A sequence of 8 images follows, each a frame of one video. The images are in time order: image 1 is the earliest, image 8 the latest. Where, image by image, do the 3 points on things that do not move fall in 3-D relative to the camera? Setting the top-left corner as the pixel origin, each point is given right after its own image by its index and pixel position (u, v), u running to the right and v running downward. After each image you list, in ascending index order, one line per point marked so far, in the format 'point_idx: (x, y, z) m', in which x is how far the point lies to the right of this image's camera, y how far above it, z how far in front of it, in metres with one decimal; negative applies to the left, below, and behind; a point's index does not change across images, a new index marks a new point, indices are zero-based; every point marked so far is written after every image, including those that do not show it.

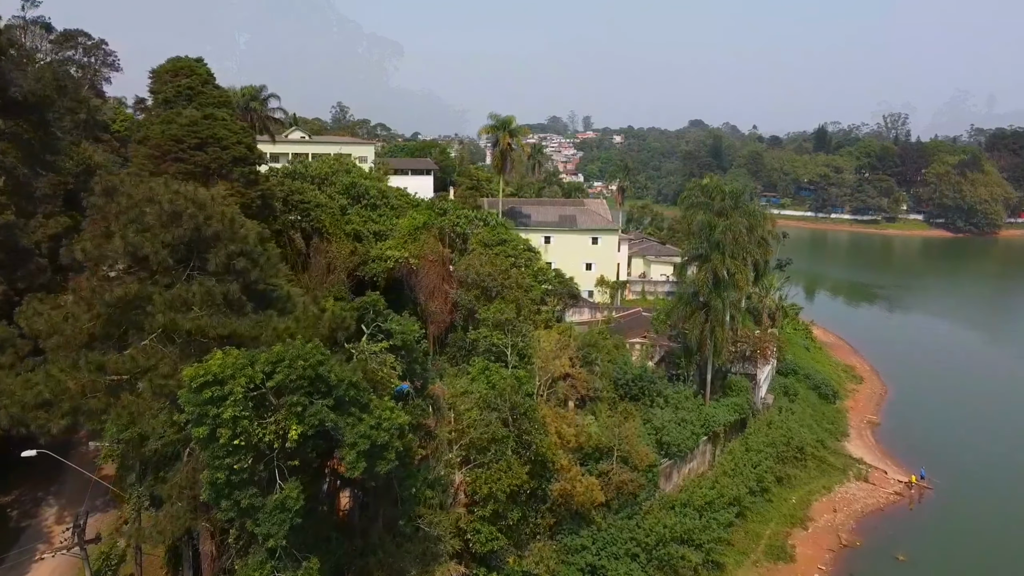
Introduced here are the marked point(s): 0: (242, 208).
0: (-6.1, +1.8, +18.2) m
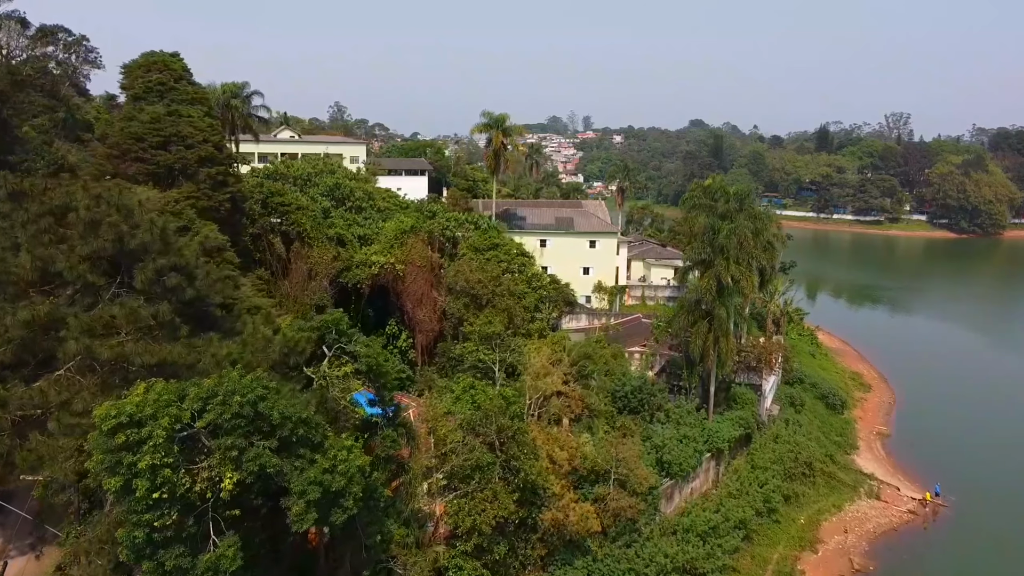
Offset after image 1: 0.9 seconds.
0: (-6.4, +1.6, +16.9) m
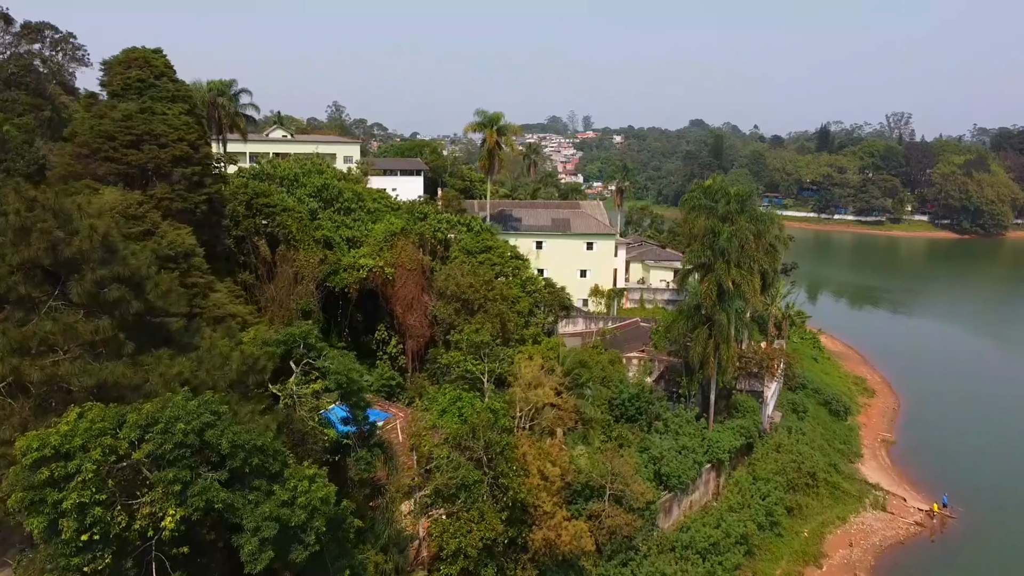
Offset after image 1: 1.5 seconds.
0: (-6.5, +1.4, +16.0) m
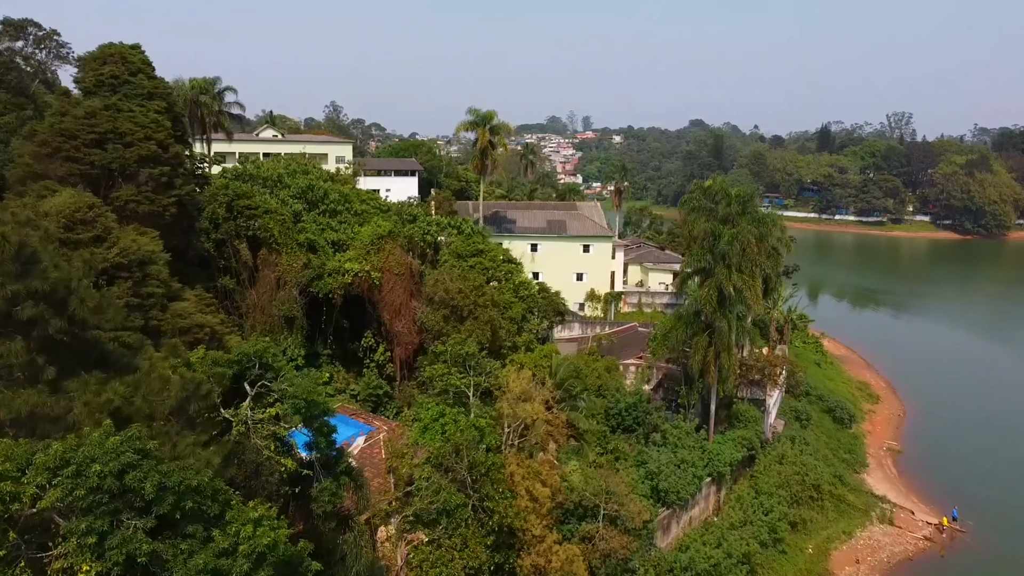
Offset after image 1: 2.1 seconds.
0: (-6.8, +1.3, +15.1) m
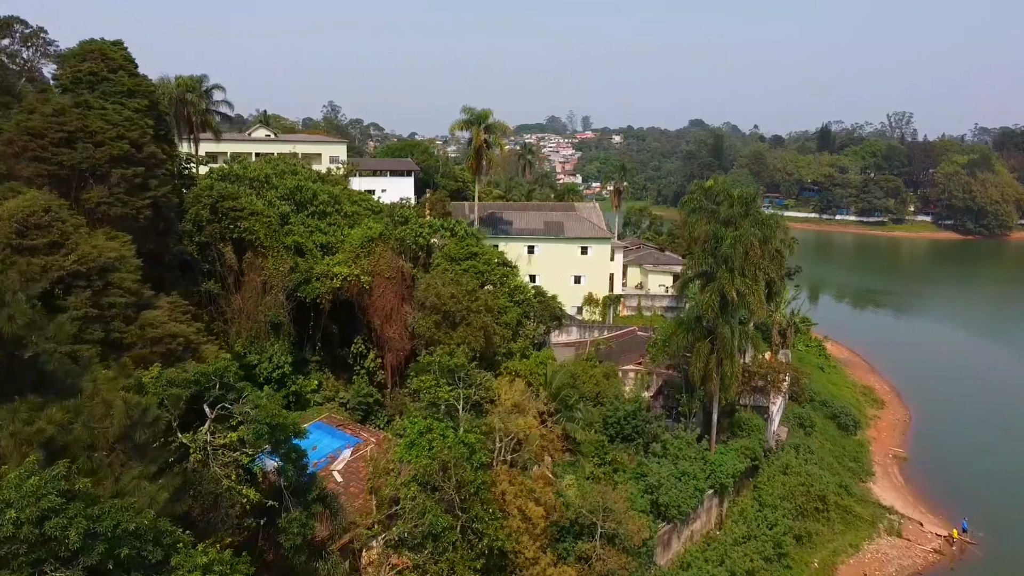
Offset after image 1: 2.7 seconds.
0: (-6.9, +1.2, +14.3) m
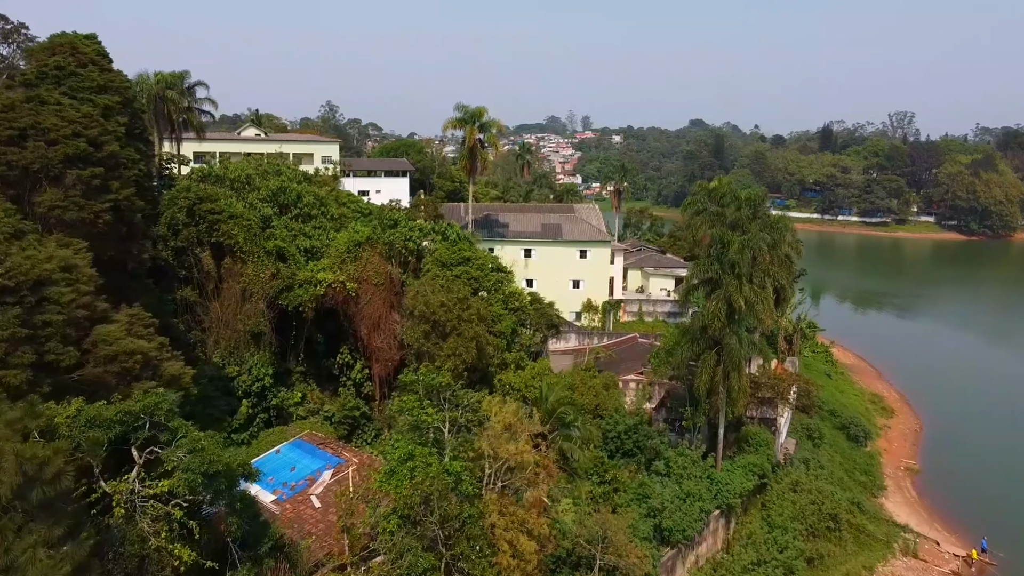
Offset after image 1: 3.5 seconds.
0: (-7.1, +1.0, +13.2) m
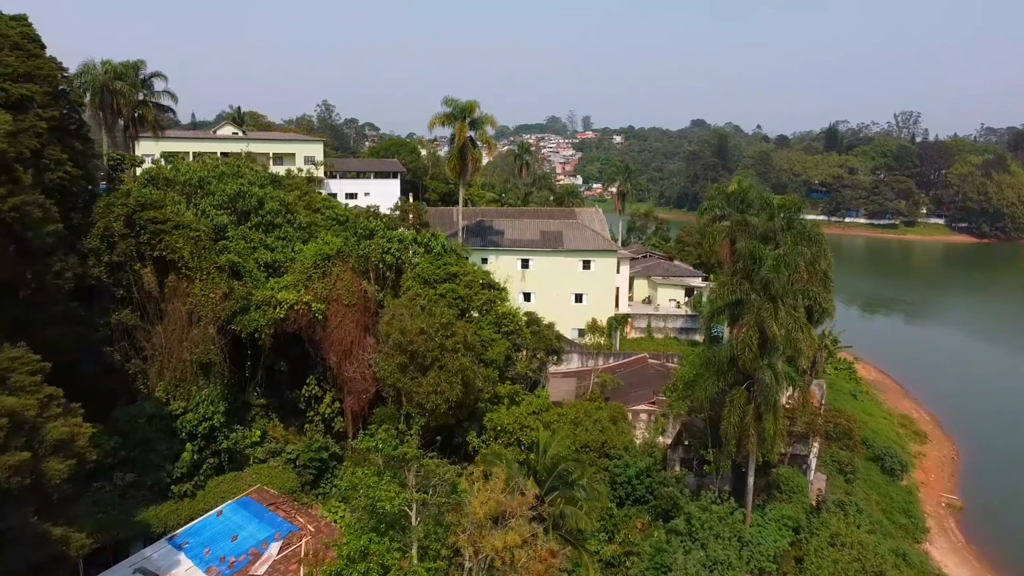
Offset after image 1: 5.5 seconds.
0: (-7.2, +0.5, +10.2) m
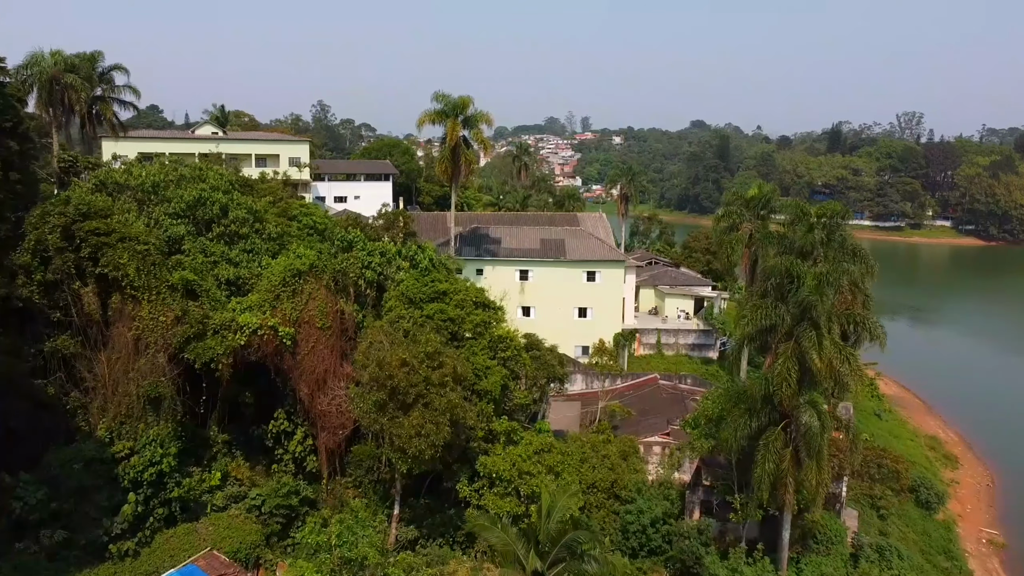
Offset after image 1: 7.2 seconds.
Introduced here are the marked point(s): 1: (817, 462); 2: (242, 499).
0: (-7.3, +0.1, +7.9) m
1: (+5.1, -2.9, +13.8) m
2: (-5.1, -4.0, +15.0) m
